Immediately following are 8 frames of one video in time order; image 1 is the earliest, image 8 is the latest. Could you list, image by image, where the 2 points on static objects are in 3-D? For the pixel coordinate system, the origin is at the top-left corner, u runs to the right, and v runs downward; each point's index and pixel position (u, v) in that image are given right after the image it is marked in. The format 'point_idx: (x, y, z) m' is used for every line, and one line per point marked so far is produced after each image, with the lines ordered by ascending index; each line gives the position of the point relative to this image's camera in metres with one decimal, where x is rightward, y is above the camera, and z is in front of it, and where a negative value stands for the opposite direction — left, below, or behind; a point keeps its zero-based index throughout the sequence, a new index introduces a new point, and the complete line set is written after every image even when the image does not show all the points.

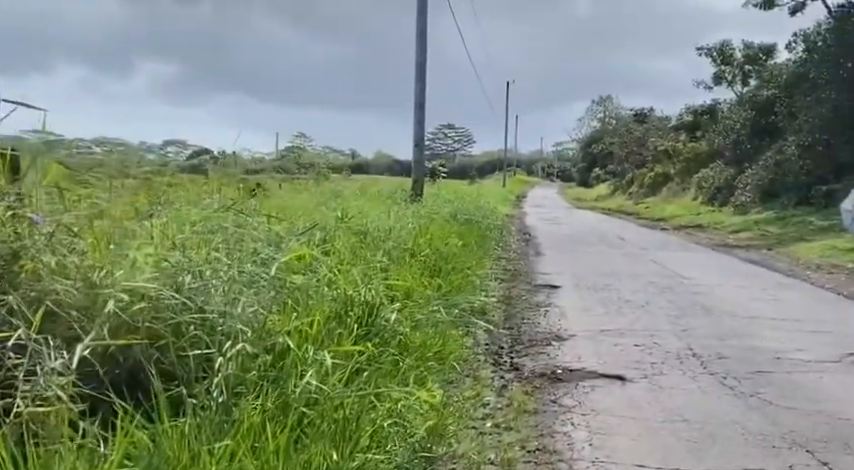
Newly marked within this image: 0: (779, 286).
0: (+4.9, -0.7, +10.6) m
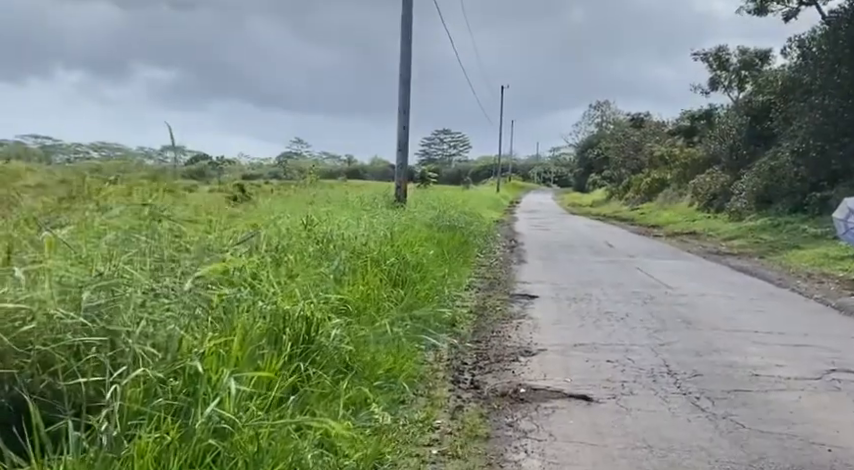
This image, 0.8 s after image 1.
0: (+4.6, -0.8, +10.2) m
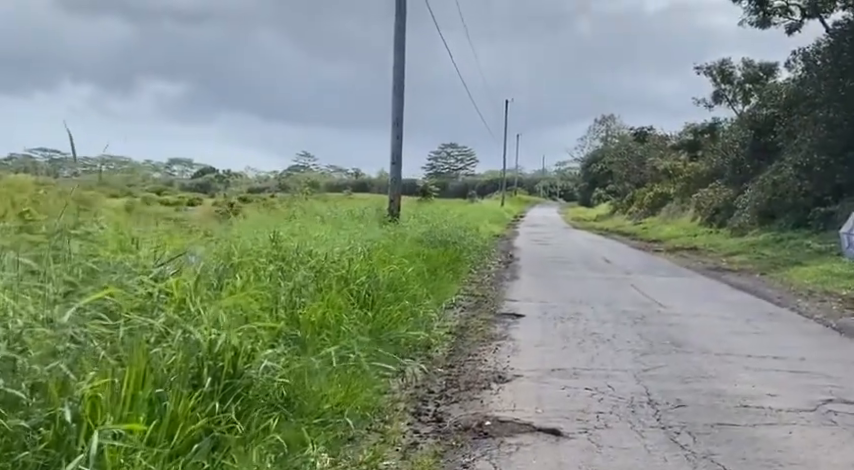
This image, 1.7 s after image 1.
0: (+4.4, -1.1, +9.8) m
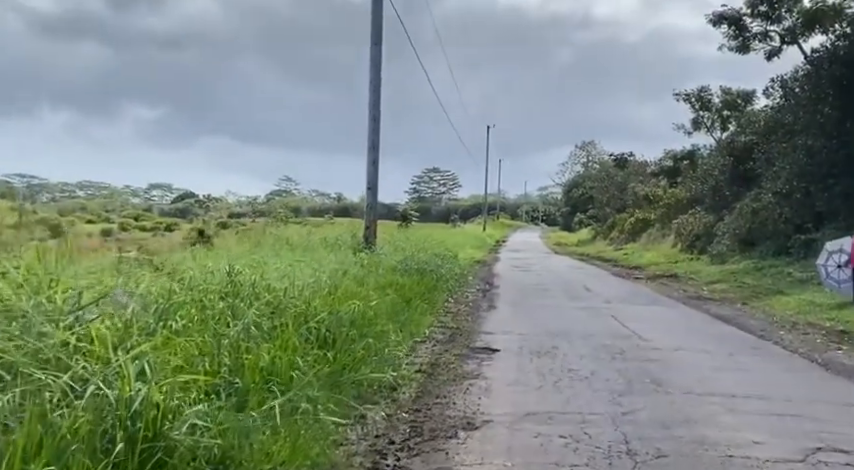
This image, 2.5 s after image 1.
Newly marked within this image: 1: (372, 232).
0: (+4.0, -1.4, +9.4) m
1: (-1.2, +0.1, +17.2) m
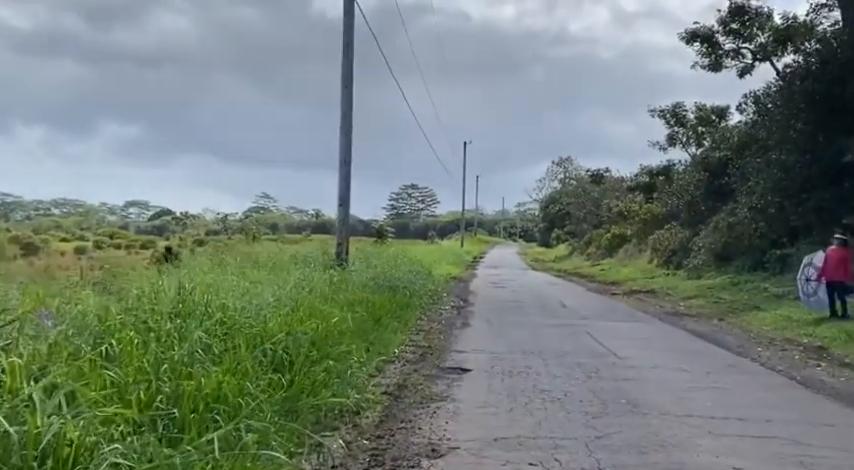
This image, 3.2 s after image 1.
0: (+3.6, -1.6, +9.2) m
1: (-1.9, -0.3, +16.9) m
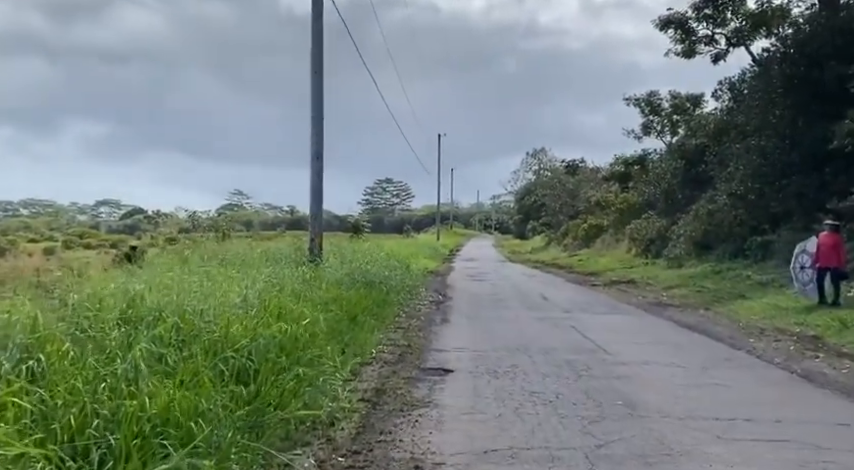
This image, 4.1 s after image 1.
0: (+3.4, -1.5, +8.7) m
1: (-2.3, -0.2, +16.2) m
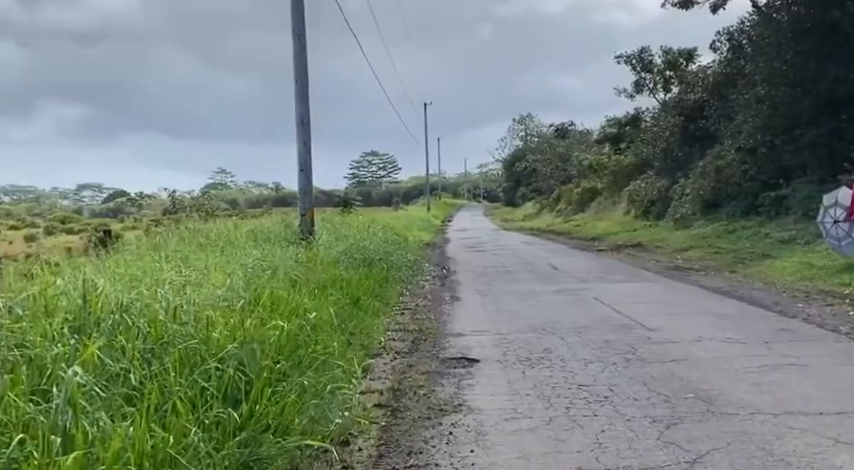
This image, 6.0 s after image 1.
0: (+3.6, -1.0, +7.6) m
1: (-2.3, +0.3, +15.0) m
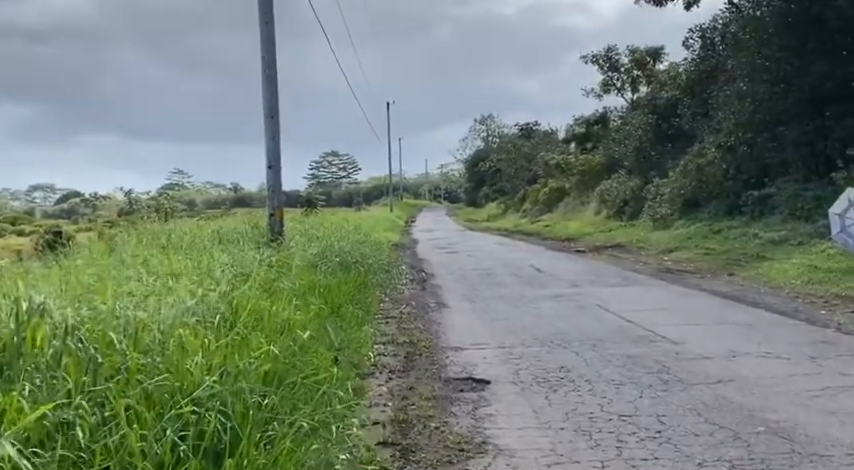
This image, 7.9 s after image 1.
0: (+3.6, -1.0, +6.8) m
1: (-2.7, +0.3, +13.9) m
